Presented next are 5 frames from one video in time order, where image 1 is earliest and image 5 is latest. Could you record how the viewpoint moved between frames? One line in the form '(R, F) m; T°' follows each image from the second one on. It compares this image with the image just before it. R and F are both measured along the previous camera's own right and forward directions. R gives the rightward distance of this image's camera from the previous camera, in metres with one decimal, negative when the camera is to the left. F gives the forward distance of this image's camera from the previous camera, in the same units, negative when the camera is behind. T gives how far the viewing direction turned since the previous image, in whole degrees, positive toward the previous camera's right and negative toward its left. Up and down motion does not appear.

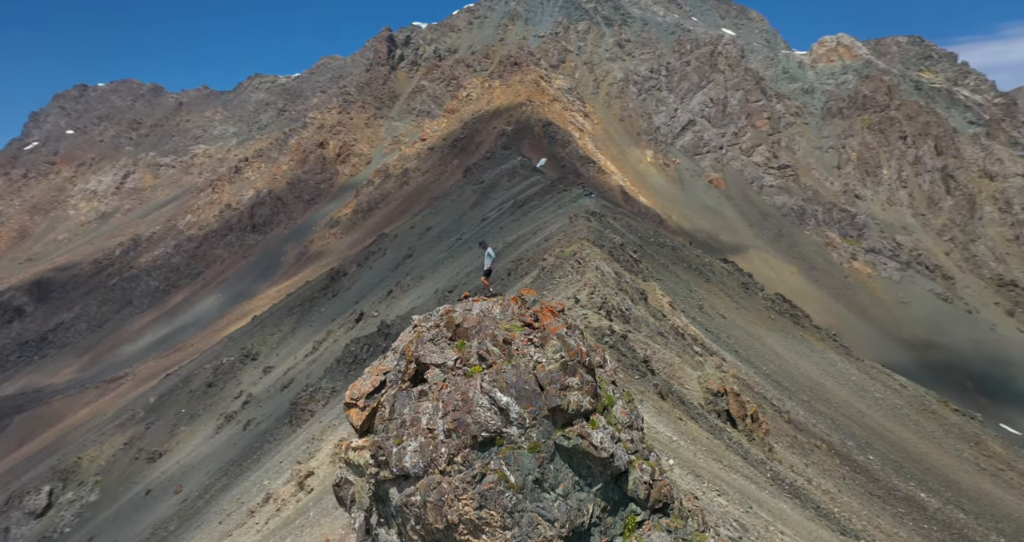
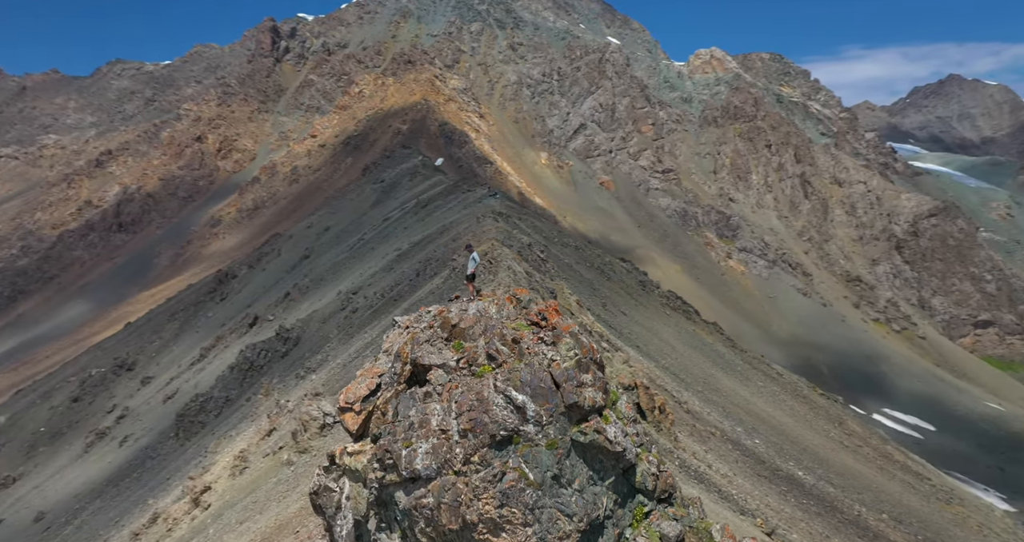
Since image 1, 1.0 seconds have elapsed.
(-0.5, 0.0) m; +8°
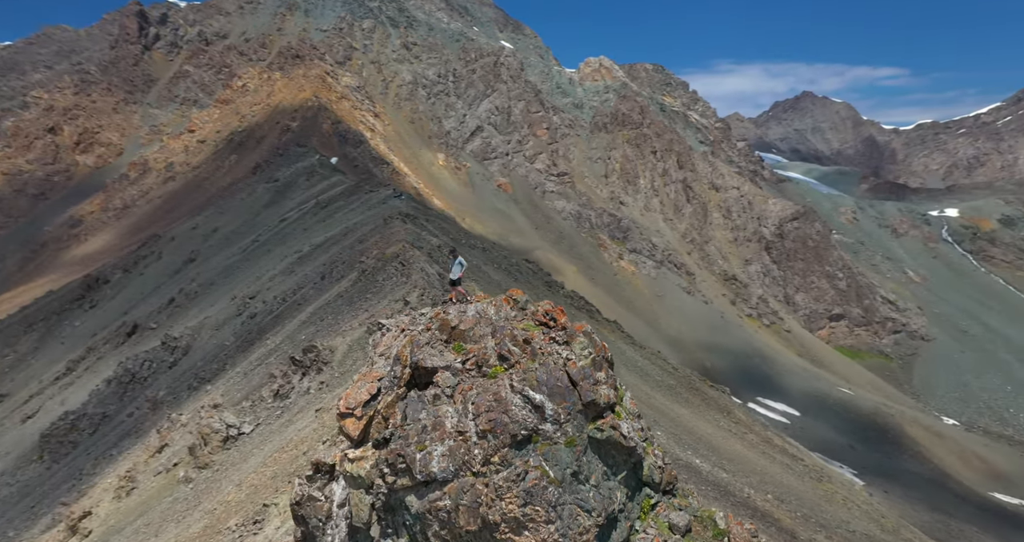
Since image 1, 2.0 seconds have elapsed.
(-0.5, 0.0) m; +7°
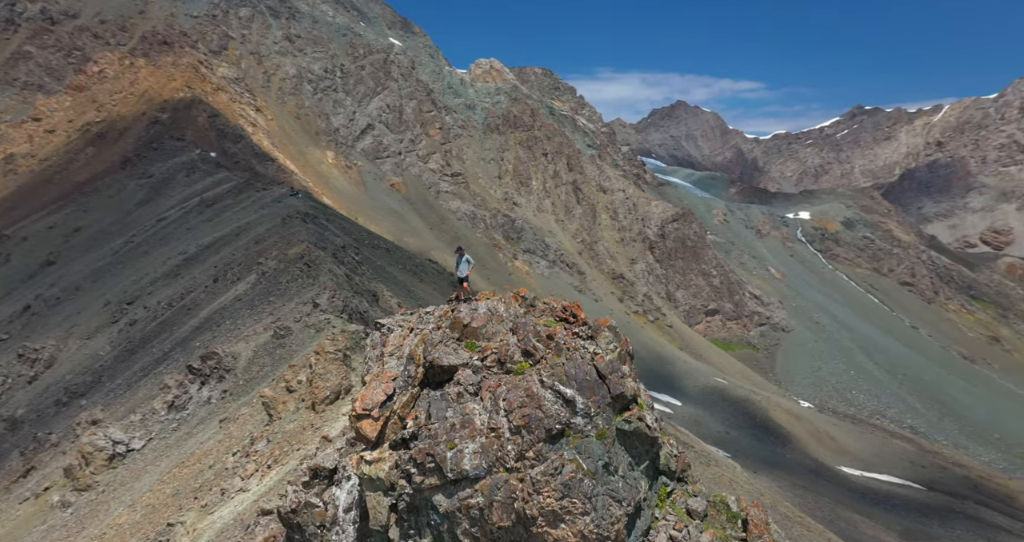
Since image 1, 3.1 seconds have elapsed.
(-0.6, 0.0) m; +7°
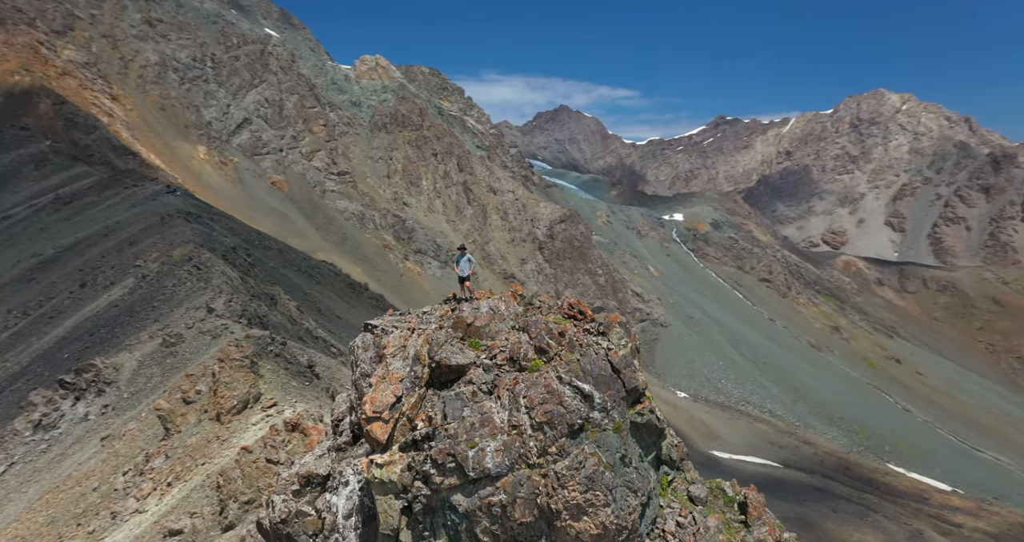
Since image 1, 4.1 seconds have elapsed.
(-0.6, 0.0) m; +8°
